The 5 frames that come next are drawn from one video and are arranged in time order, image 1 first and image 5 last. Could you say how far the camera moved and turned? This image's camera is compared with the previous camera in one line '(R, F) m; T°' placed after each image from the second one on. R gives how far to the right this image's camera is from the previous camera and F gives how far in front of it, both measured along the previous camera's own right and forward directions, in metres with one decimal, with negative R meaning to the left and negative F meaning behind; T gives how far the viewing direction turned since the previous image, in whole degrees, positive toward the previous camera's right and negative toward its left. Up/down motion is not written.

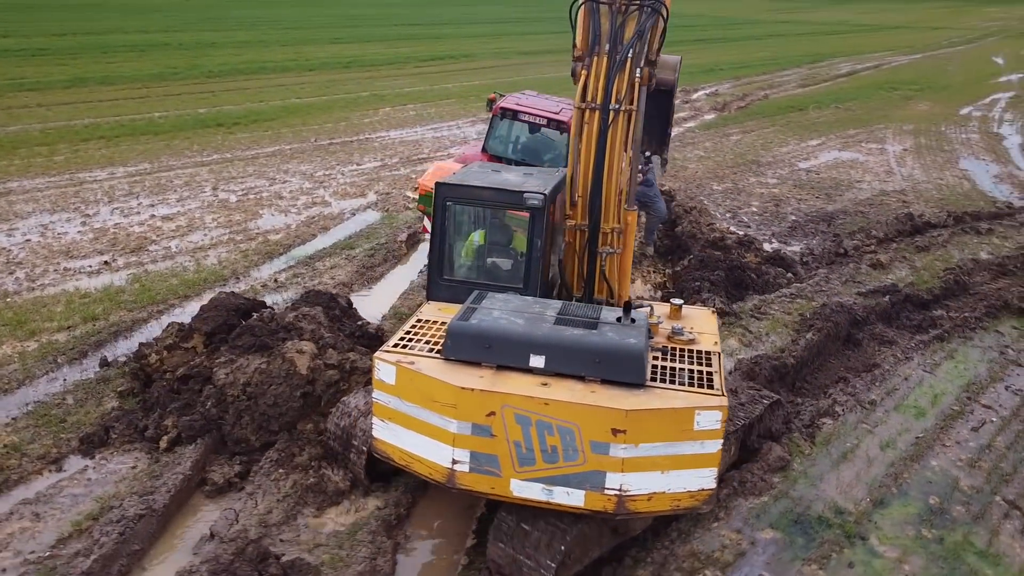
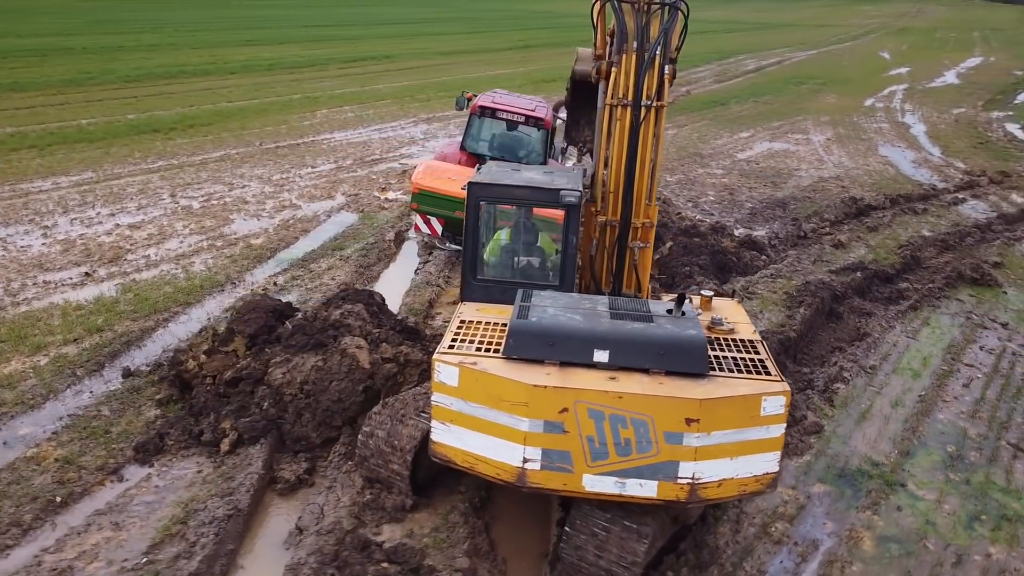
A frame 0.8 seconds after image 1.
(-1.2, -0.2) m; +7°
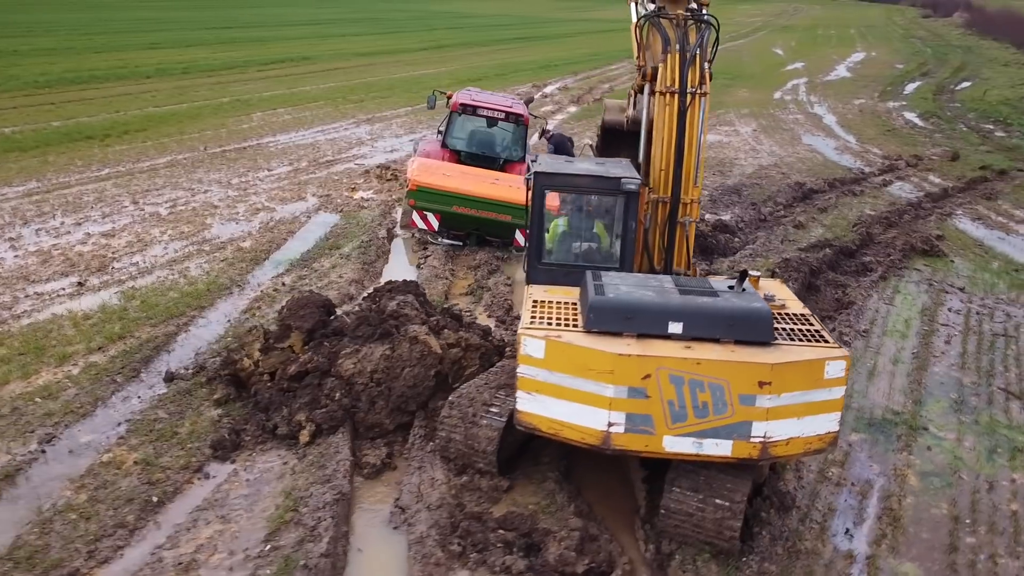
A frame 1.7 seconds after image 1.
(-1.3, -0.3) m; +7°
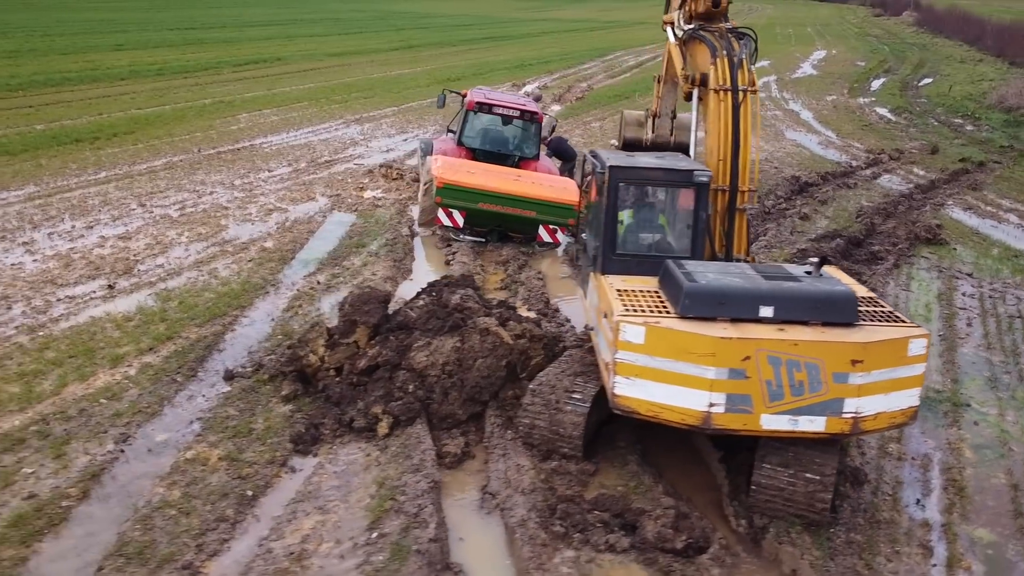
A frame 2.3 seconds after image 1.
(-0.9, -0.2) m; +3°
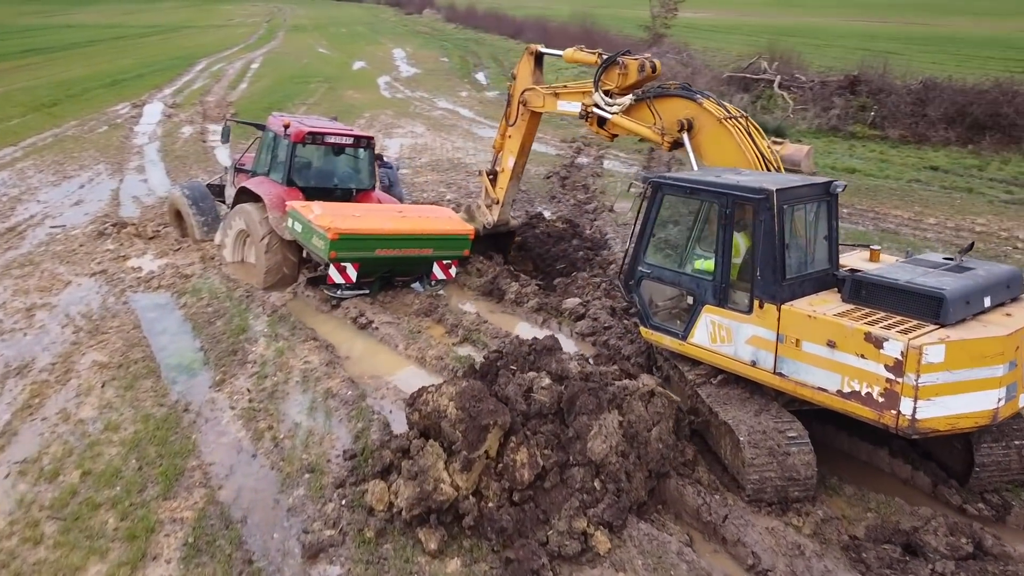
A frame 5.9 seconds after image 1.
(-3.9, +2.1) m; +31°
